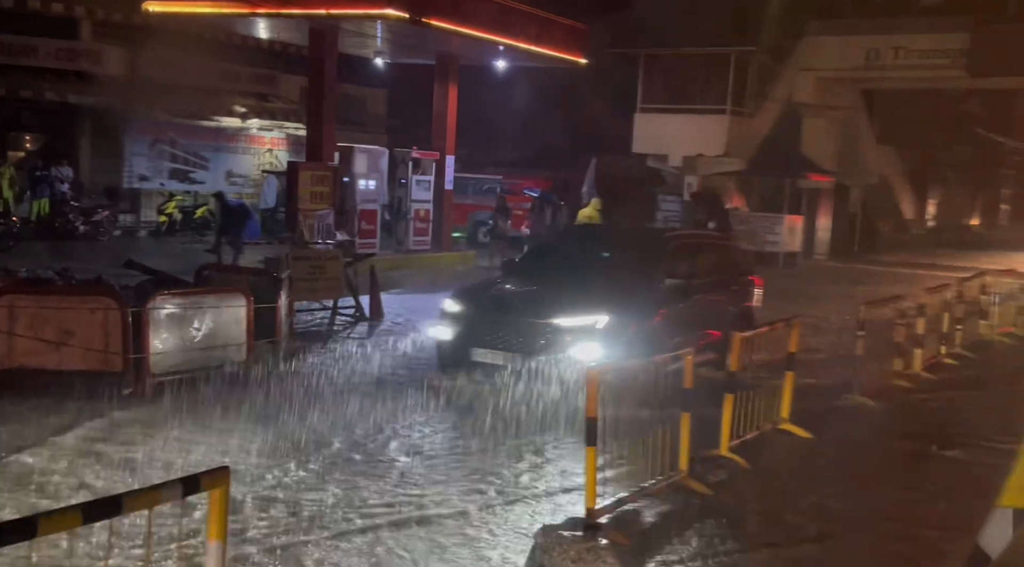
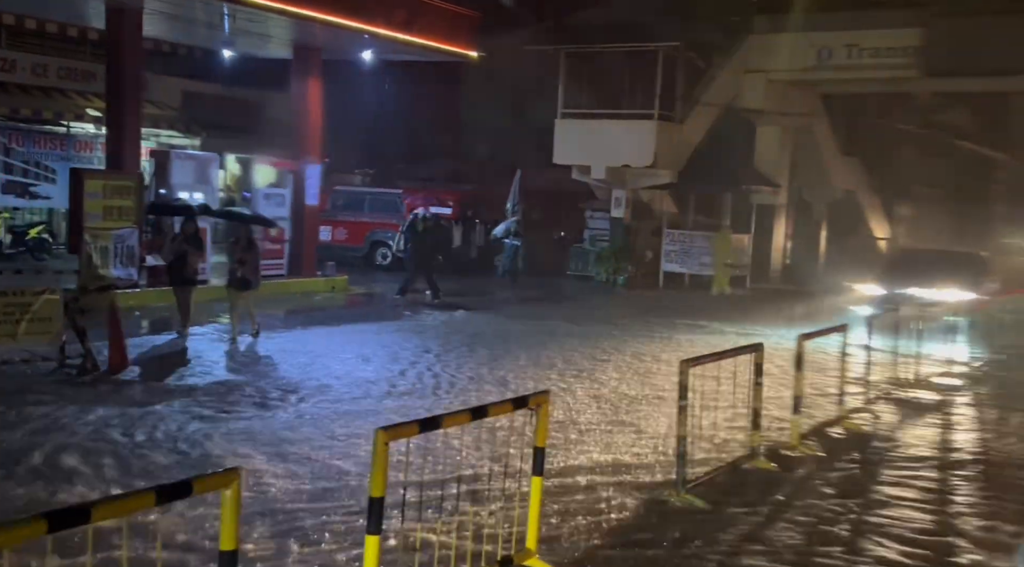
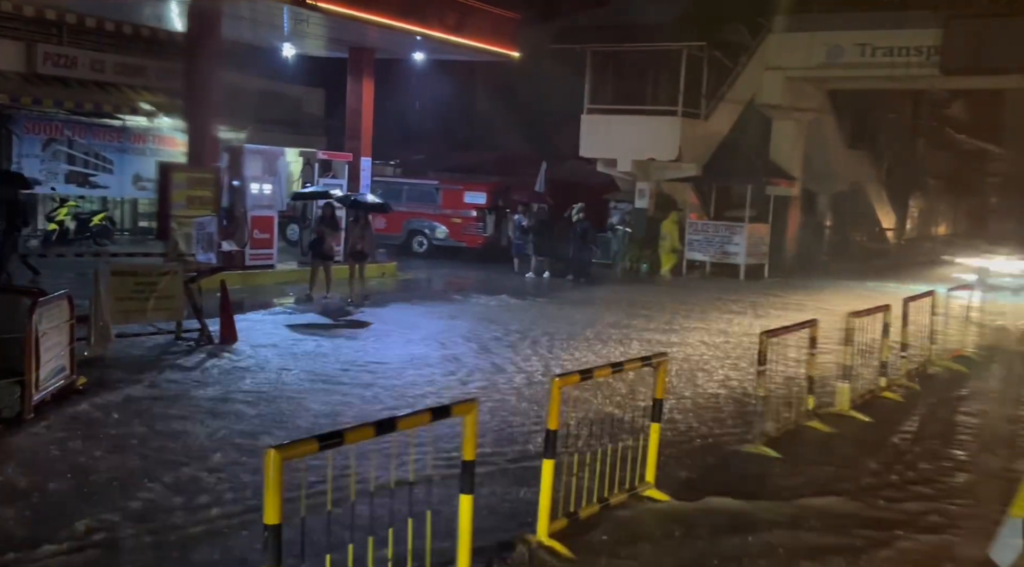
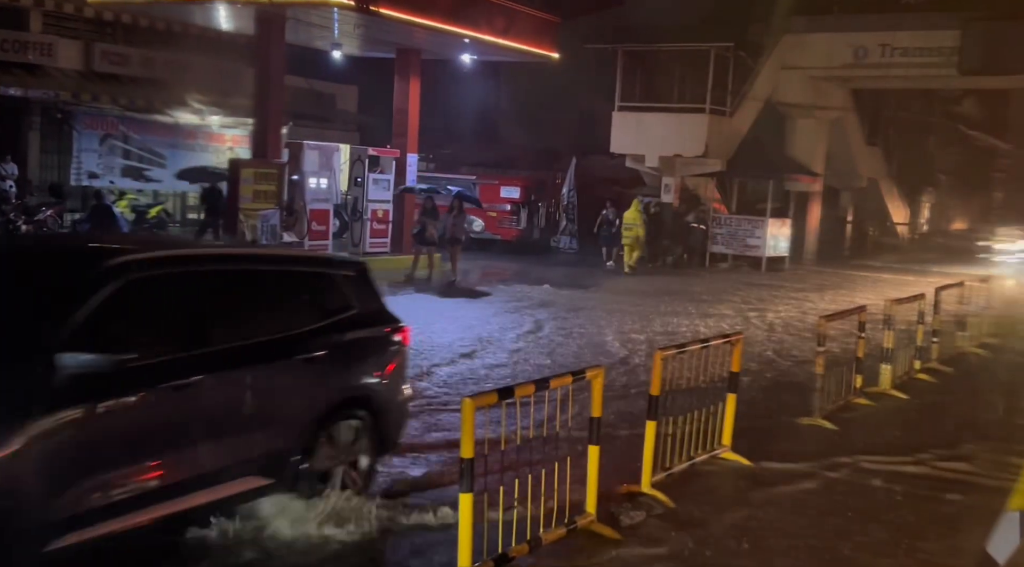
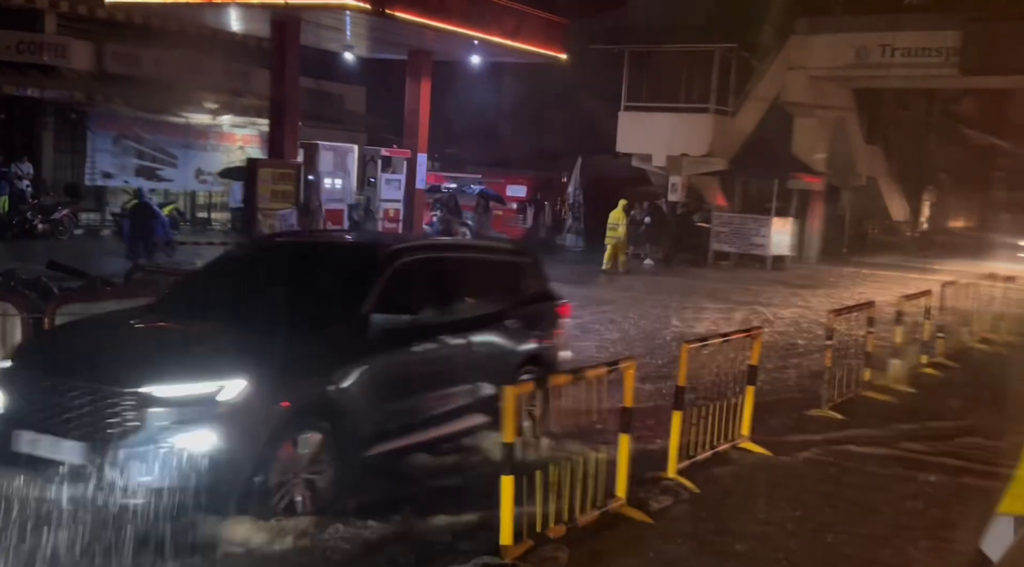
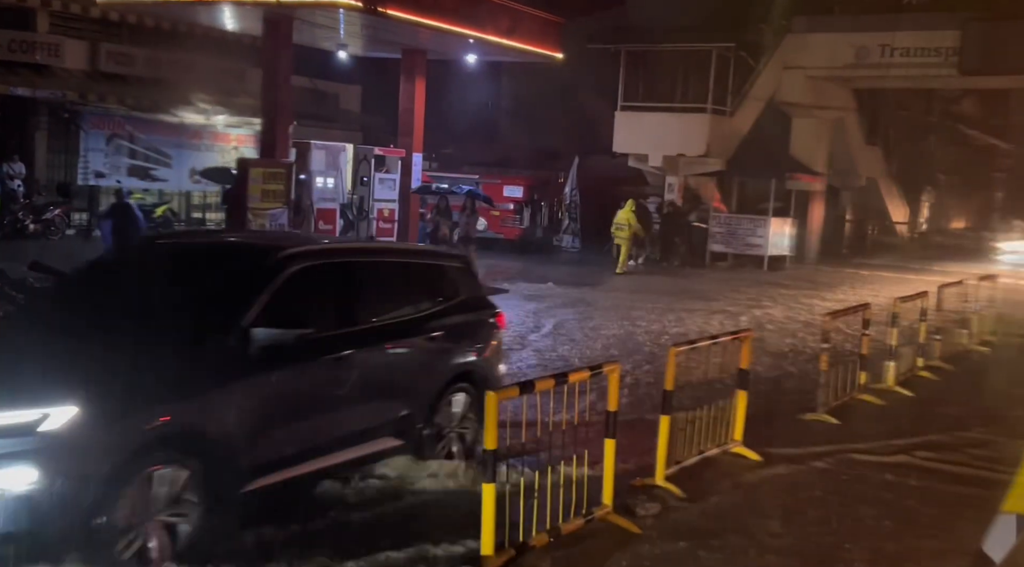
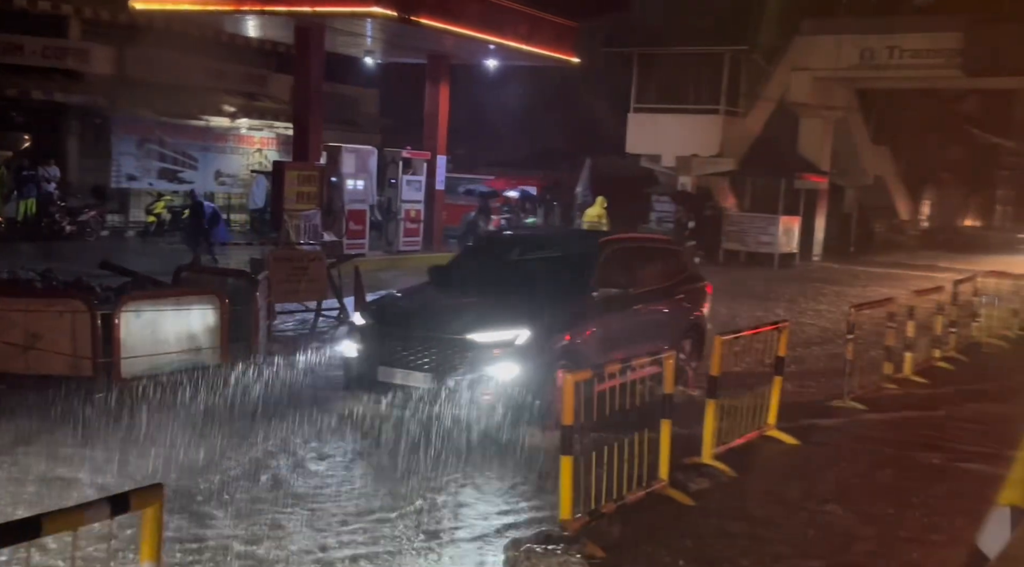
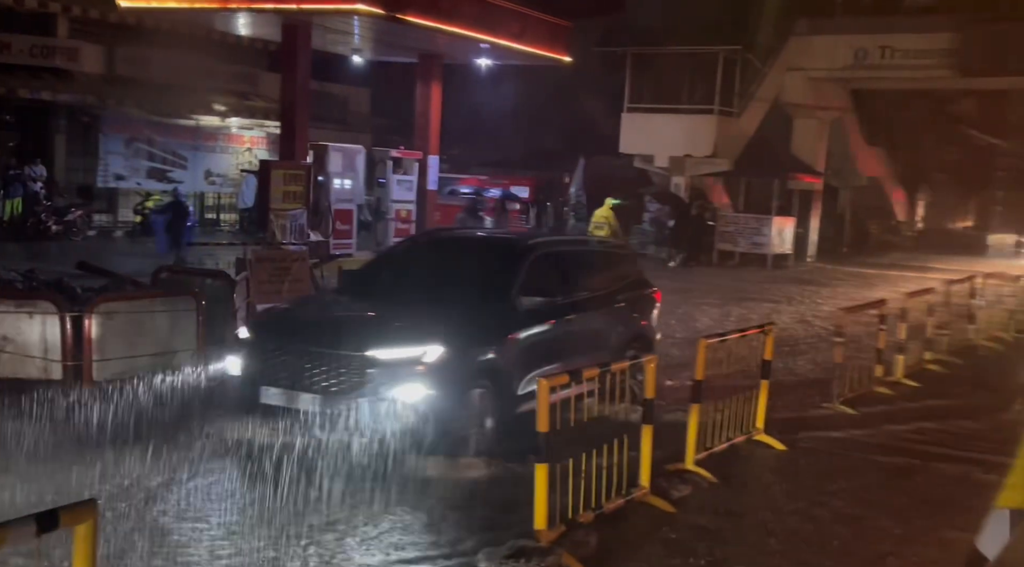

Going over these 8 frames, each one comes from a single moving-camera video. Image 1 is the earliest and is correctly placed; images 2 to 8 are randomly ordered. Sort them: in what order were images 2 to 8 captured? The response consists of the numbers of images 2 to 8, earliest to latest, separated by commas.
7, 8, 5, 6, 4, 3, 2
